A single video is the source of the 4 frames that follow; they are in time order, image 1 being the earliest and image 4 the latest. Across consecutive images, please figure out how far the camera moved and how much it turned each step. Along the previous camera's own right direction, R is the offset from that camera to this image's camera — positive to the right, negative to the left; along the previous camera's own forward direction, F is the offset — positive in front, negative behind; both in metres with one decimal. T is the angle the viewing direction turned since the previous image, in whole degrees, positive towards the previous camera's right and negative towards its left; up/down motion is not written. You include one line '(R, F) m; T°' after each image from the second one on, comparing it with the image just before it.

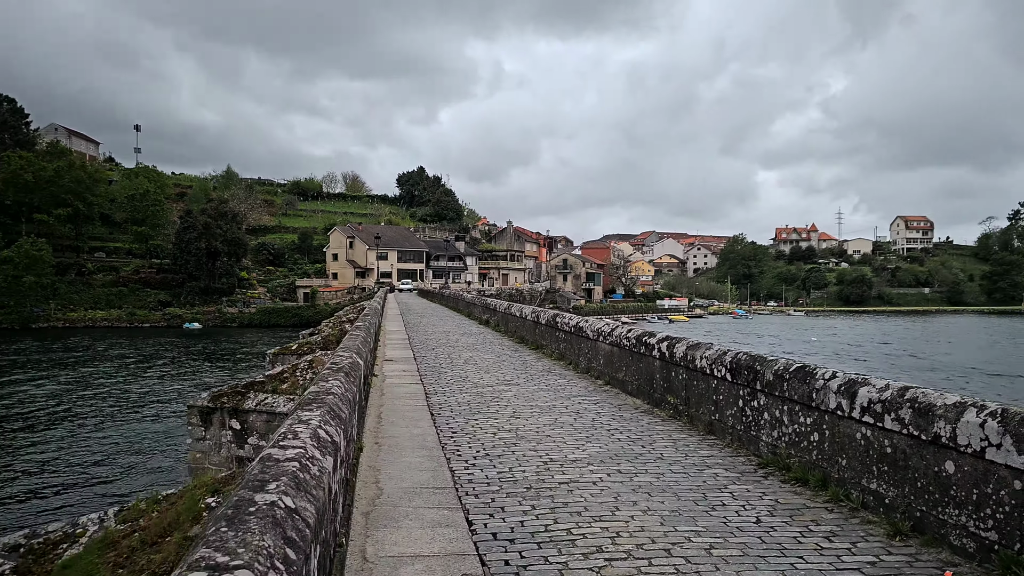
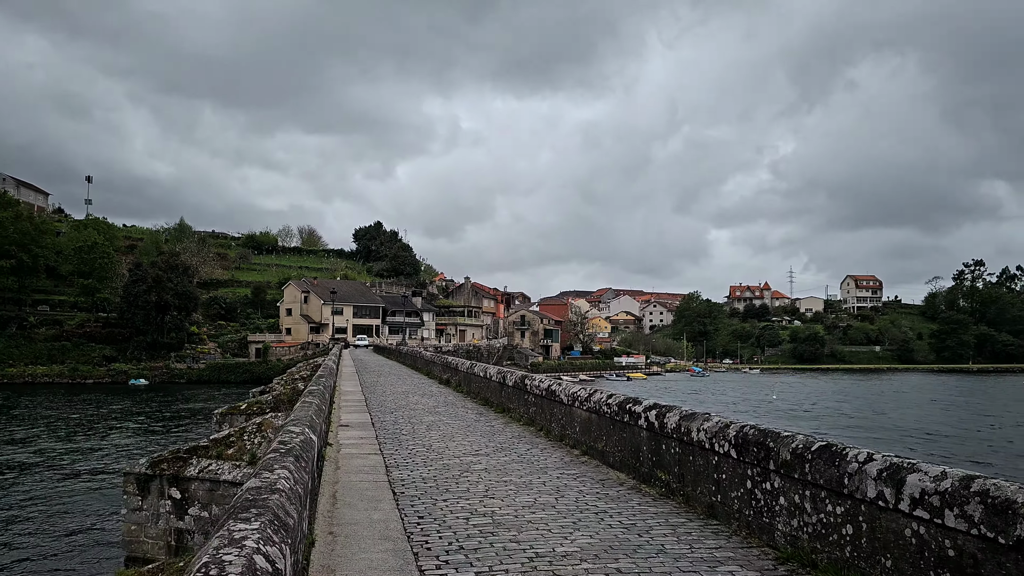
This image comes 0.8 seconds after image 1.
(-0.1, +0.7) m; +3°
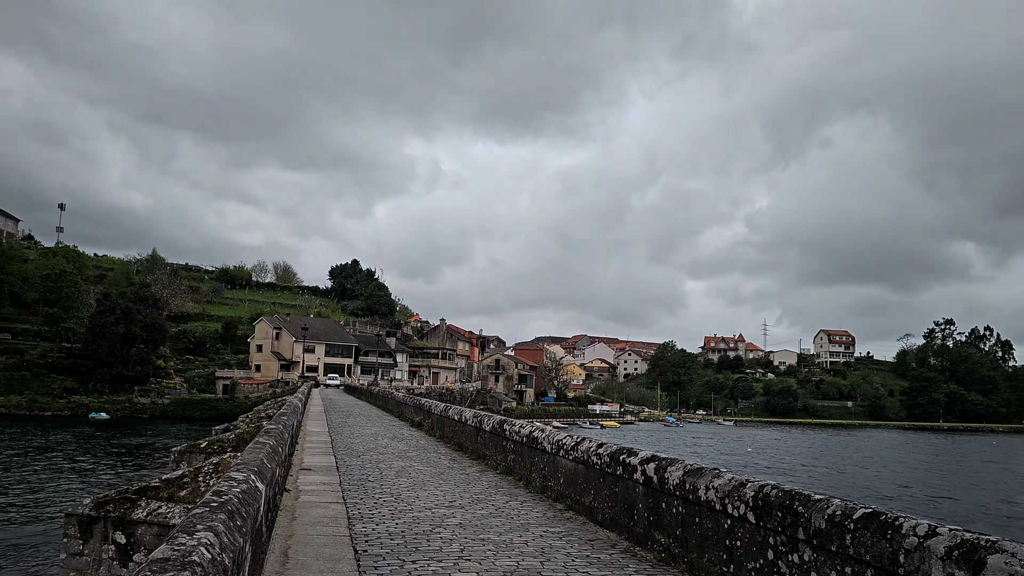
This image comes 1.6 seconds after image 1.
(-0.1, +0.7) m; +2°
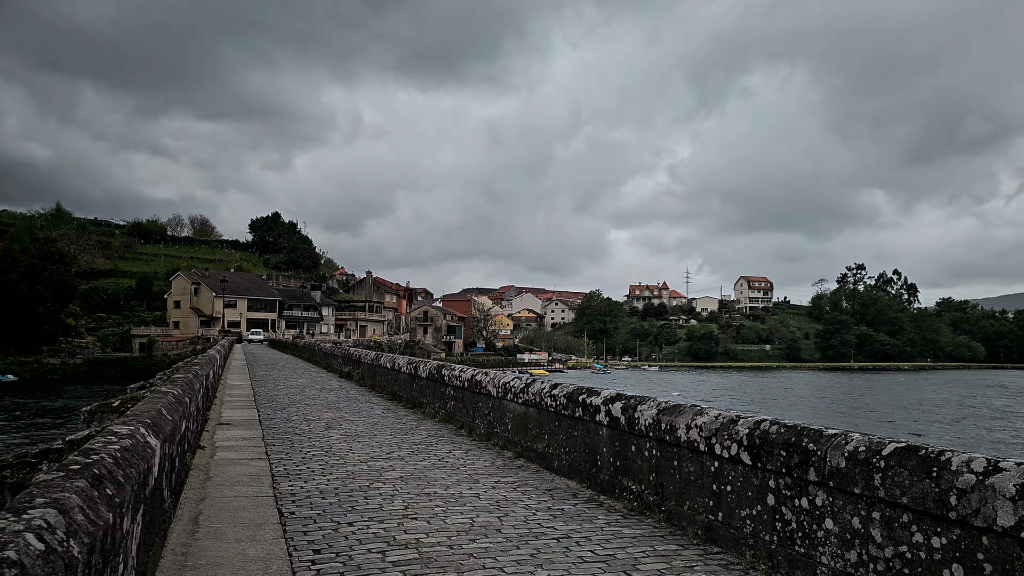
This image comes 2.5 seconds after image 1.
(-0.1, +0.8) m; +5°
